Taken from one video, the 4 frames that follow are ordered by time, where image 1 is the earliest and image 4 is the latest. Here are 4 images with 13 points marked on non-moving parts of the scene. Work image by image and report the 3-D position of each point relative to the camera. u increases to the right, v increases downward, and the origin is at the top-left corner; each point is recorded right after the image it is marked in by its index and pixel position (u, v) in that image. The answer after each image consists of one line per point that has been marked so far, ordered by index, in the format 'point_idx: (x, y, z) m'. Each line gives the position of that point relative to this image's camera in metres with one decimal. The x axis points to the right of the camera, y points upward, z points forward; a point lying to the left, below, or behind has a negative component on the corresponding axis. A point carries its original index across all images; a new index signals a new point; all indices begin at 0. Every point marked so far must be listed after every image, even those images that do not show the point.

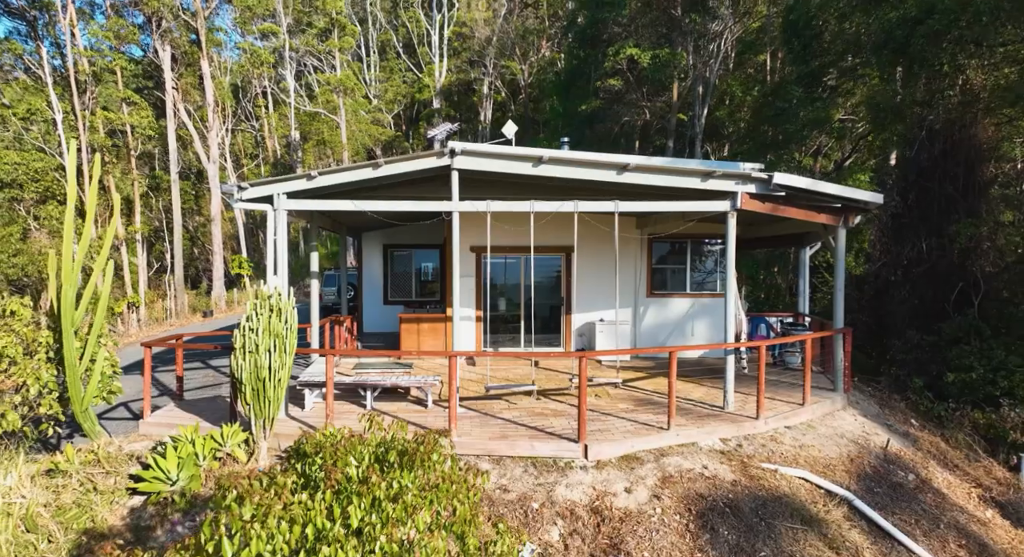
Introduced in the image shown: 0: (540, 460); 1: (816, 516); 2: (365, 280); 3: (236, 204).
0: (+0.3, -1.7, +4.8) m
1: (+2.7, -2.1, +4.7) m
2: (-3.0, 0.0, +10.9) m
3: (-3.3, +0.9, +6.4) m
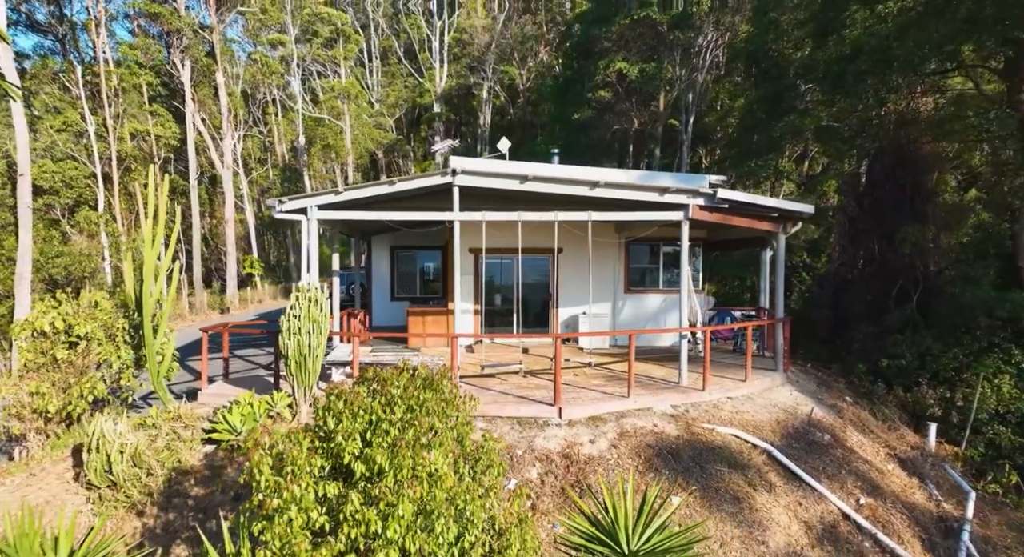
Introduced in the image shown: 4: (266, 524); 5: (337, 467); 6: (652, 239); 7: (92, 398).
0: (+0.1, -1.6, +6.1) m
1: (+2.6, -2.1, +5.9) m
2: (-3.2, 0.0, +12.1) m
3: (-3.4, +0.9, +7.6) m
4: (-1.3, -1.3, +2.8) m
5: (-1.0, -1.1, +3.0) m
6: (+2.8, +0.8, +10.4) m
7: (-5.1, -1.4, +6.3) m
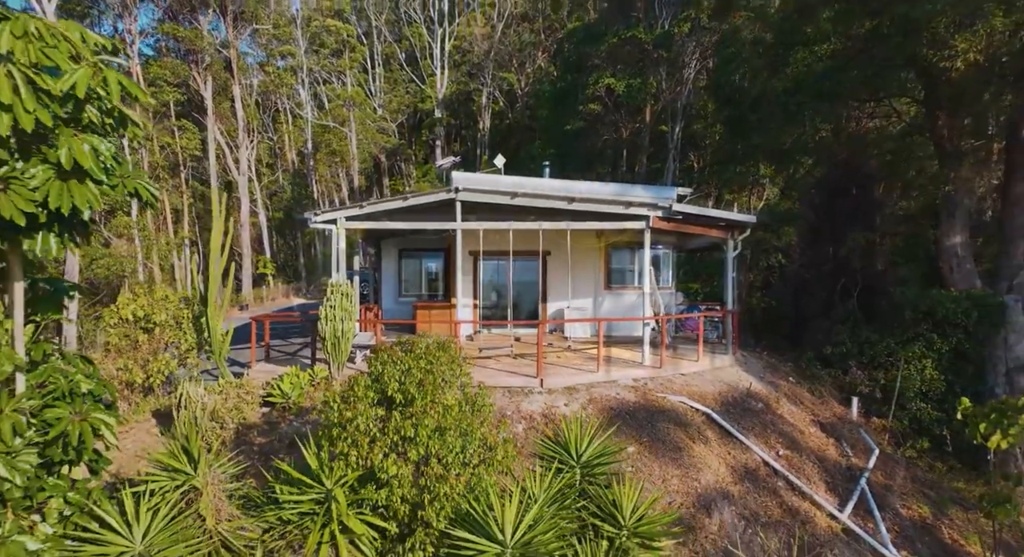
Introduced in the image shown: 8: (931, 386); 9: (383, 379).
0: (0.0, -1.6, +7.7) m
1: (+2.5, -2.0, +7.5) m
2: (-3.3, 0.0, +13.7) m
3: (-3.5, +1.0, +9.2) m
4: (-1.4, -1.3, +4.4) m
5: (-1.1, -1.0, +4.5) m
6: (+2.6, +0.8, +11.9) m
7: (-5.2, -1.4, +7.9) m
8: (+8.3, -2.1, +10.4) m
9: (-1.1, -0.9, +4.5) m
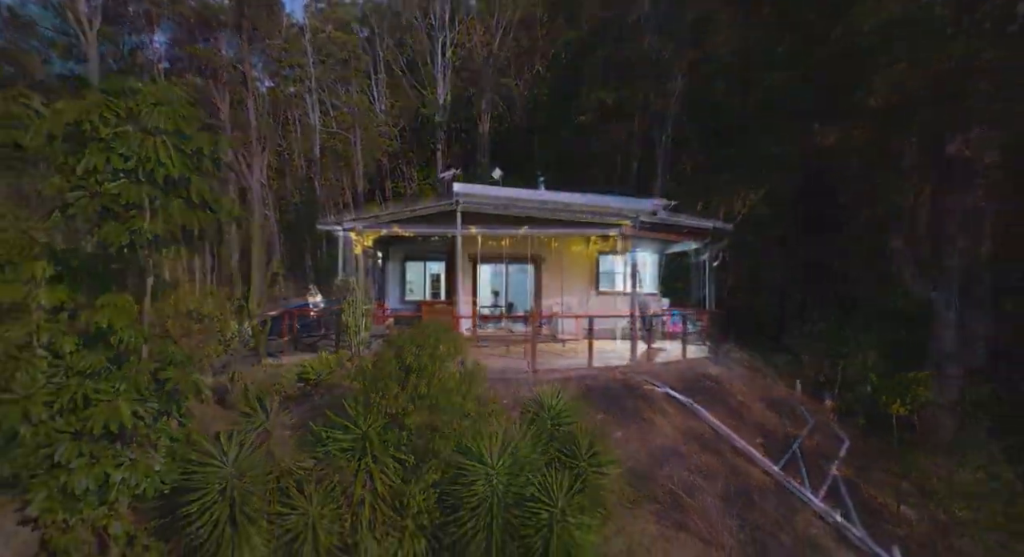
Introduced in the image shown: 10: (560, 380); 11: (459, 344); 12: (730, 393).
0: (-0.1, -1.6, +9.2) m
1: (+2.3, -2.0, +9.0) m
2: (-3.4, 0.0, +15.2) m
3: (-3.7, +1.0, +10.7) m
4: (-1.6, -1.3, +5.9) m
5: (-1.3, -1.0, +6.0) m
6: (+2.5, +0.8, +13.4) m
7: (-5.3, -1.4, +9.4) m
8: (+8.1, -2.1, +11.9) m
9: (-1.2, -0.9, +6.0) m
10: (+0.8, -1.7, +9.0) m
11: (-0.7, -0.8, +6.5) m
12: (+4.3, -2.1, +10.2) m
